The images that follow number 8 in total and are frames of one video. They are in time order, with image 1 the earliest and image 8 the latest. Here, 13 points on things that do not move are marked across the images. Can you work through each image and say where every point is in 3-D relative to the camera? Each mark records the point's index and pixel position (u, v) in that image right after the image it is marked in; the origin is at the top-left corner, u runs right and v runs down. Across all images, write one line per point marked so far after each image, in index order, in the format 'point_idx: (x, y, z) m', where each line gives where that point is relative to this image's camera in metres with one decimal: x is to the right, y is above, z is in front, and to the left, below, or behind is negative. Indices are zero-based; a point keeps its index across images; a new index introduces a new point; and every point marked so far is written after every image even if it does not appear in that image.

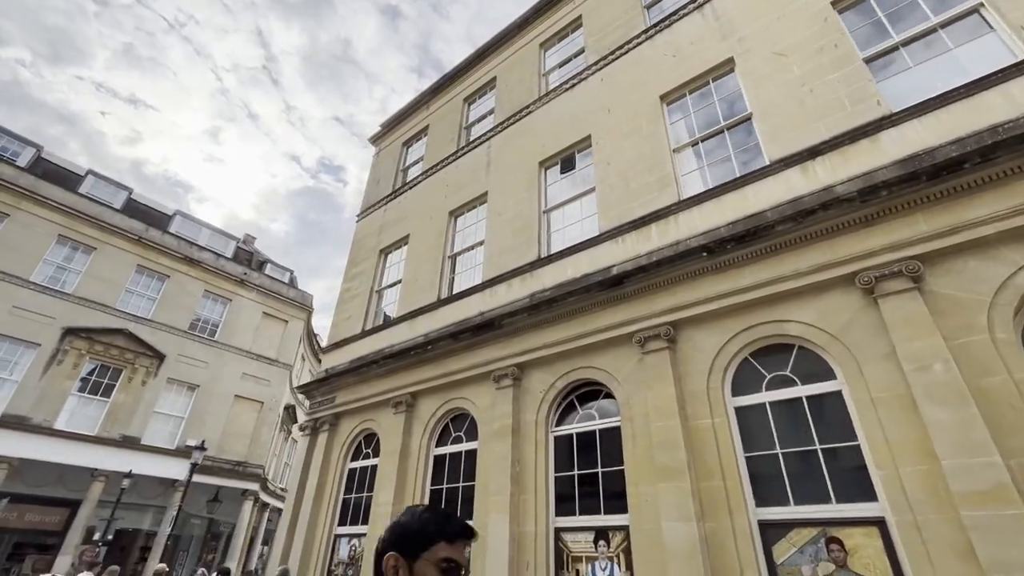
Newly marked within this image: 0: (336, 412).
0: (-4.2, -2.9, +11.3) m
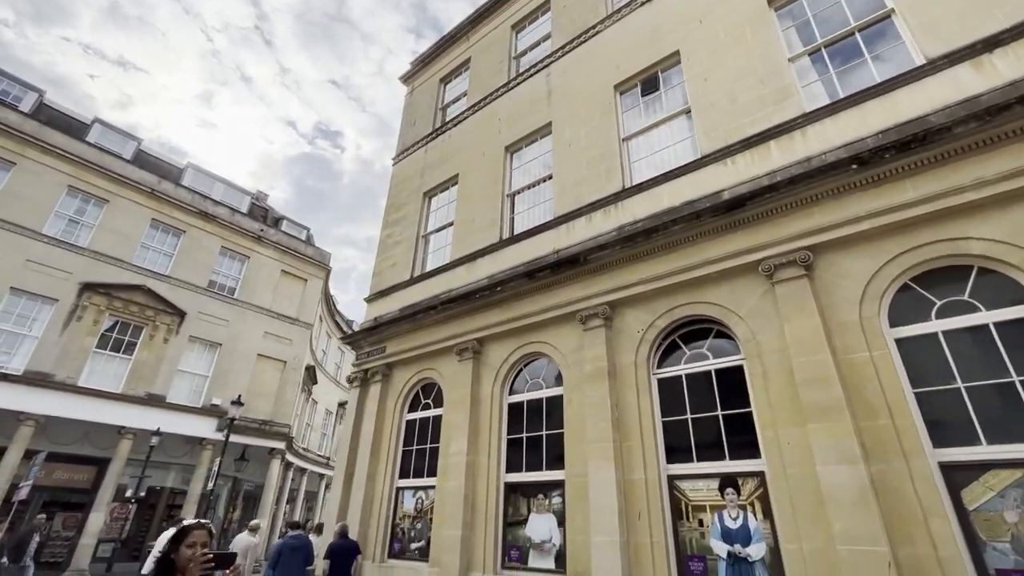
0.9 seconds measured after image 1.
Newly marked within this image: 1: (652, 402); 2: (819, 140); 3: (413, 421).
0: (-2.8, -1.6, +10.6) m
1: (+2.0, -1.6, +6.7) m
2: (+4.1, +2.0, +6.4) m
3: (-2.0, -2.7, +9.8) m
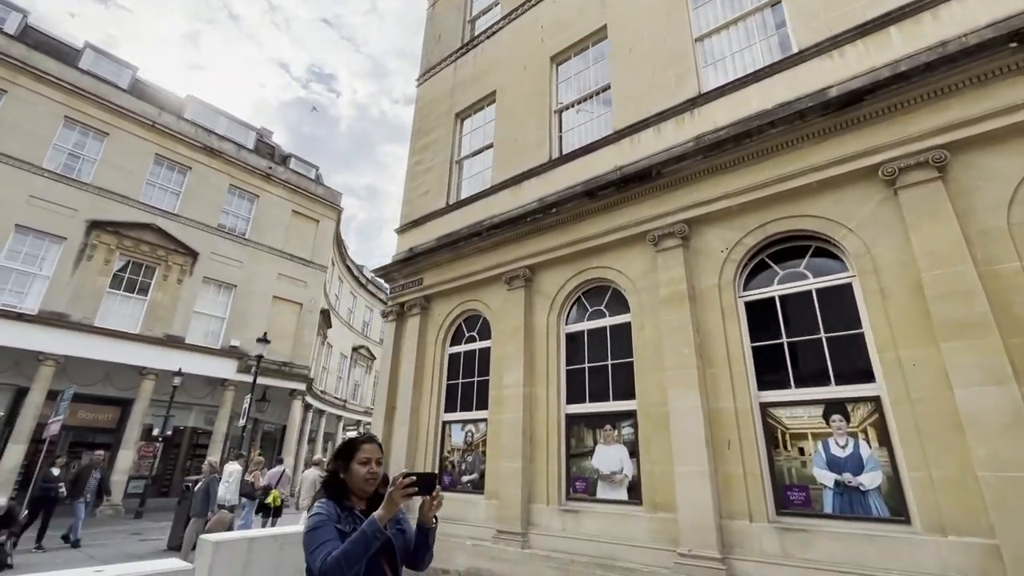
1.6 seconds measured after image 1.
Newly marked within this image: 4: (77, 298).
0: (-1.8, -0.1, +10.1) m
1: (+2.9, -0.5, +6.1) m
2: (+5.0, +3.0, +5.4) m
3: (-1.1, -1.3, +9.3) m
4: (-15.5, -0.4, +17.1) m
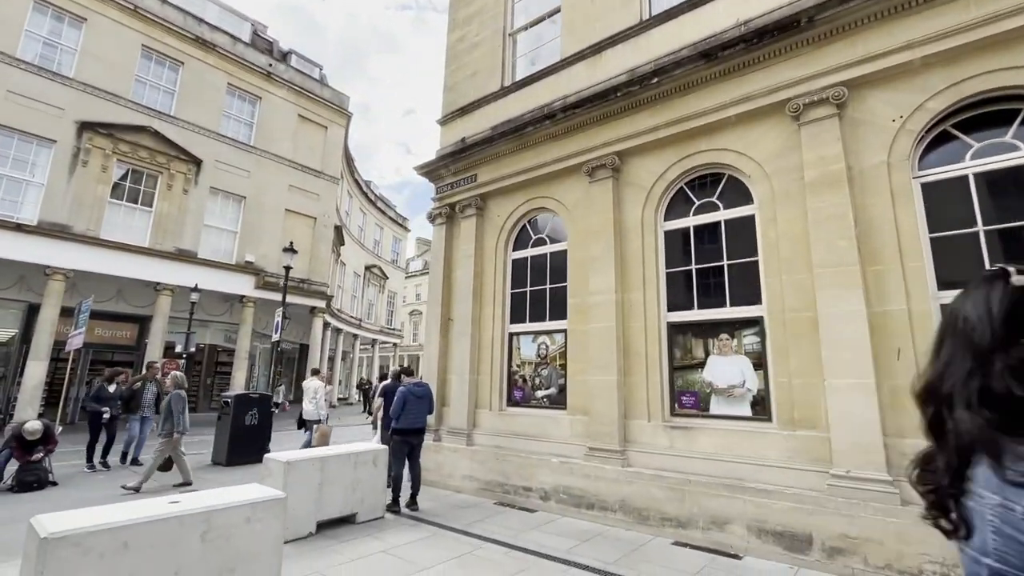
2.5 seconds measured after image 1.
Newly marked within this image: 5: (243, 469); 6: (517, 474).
0: (-0.5, +1.7, +8.8) m
1: (+4.2, +0.8, +5.0) m
2: (+6.3, +4.1, +3.7) m
3: (+0.2, +0.5, +8.2) m
4: (-14.2, +2.6, +15.7) m
5: (-5.5, -3.7, +9.9) m
6: (+0.1, -2.7, +7.0) m
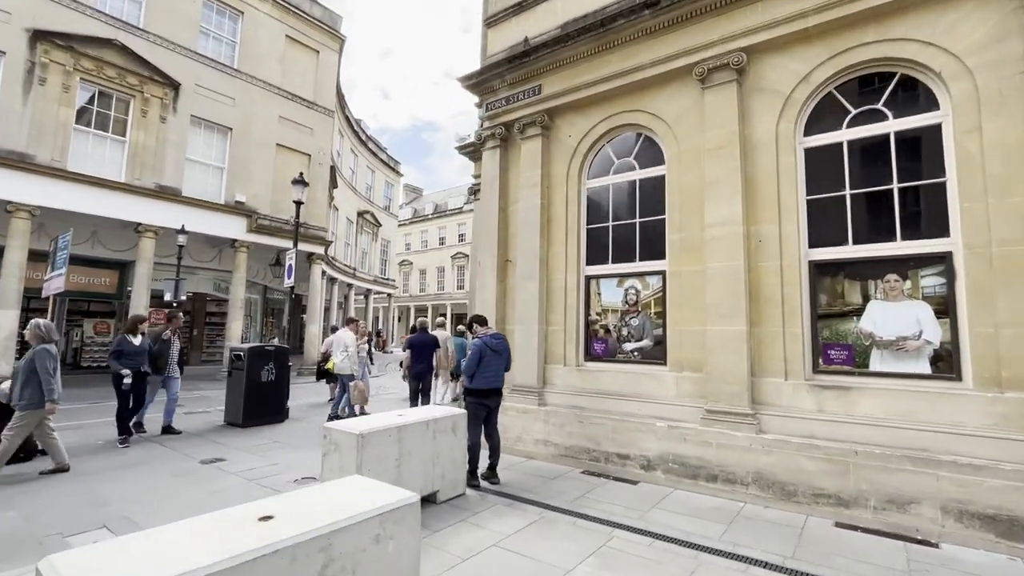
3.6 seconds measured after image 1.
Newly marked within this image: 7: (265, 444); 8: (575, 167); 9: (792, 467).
0: (+0.6, +2.7, +7.3) m
1: (+5.4, +1.4, +3.8) m
2: (+7.6, +4.6, +2.3) m
3: (+1.3, +1.4, +6.9) m
4: (-13.4, +4.3, +13.6) m
5: (-4.5, -2.6, +8.7) m
6: (+1.2, -1.9, +6.0) m
7: (-3.8, -2.4, +7.5) m
8: (+0.9, +1.8, +7.0) m
9: (+2.8, -1.8, +4.8) m
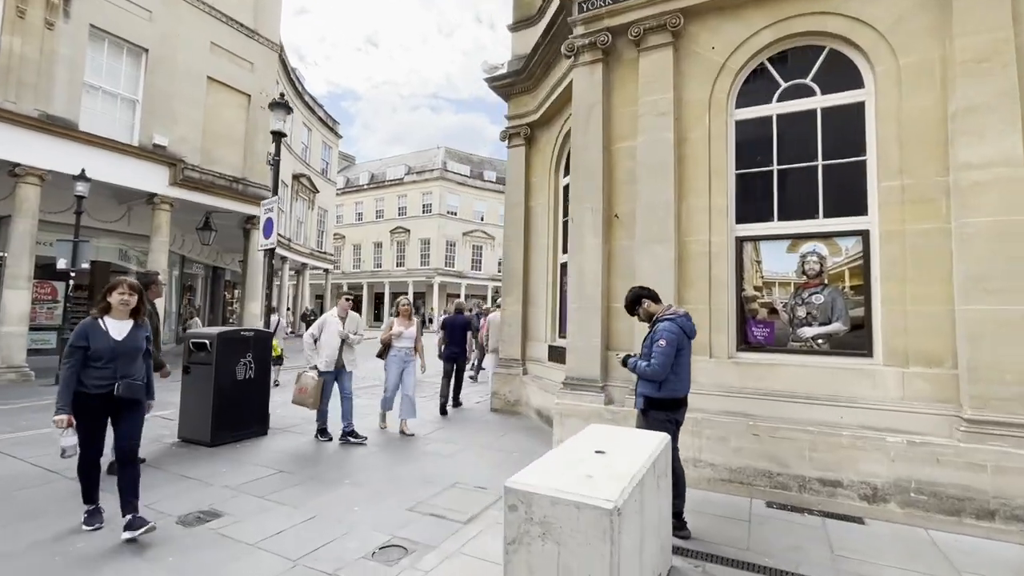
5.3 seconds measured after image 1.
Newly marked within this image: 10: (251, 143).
0: (+1.9, +3.1, +5.3) m
1: (+7.2, +1.6, +2.7) m
2: (+9.7, +4.7, +1.5) m
3: (+2.7, +1.8, +5.1) m
4: (-12.8, +5.1, +9.3) m
5: (-3.4, -2.1, +6.2) m
6: (+2.7, -1.6, +4.4) m
7: (-2.6, -2.0, +5.1) m
8: (+2.3, +2.2, +5.2) m
9: (+4.4, -1.5, +3.4) m
10: (-9.0, +5.0, +16.6) m
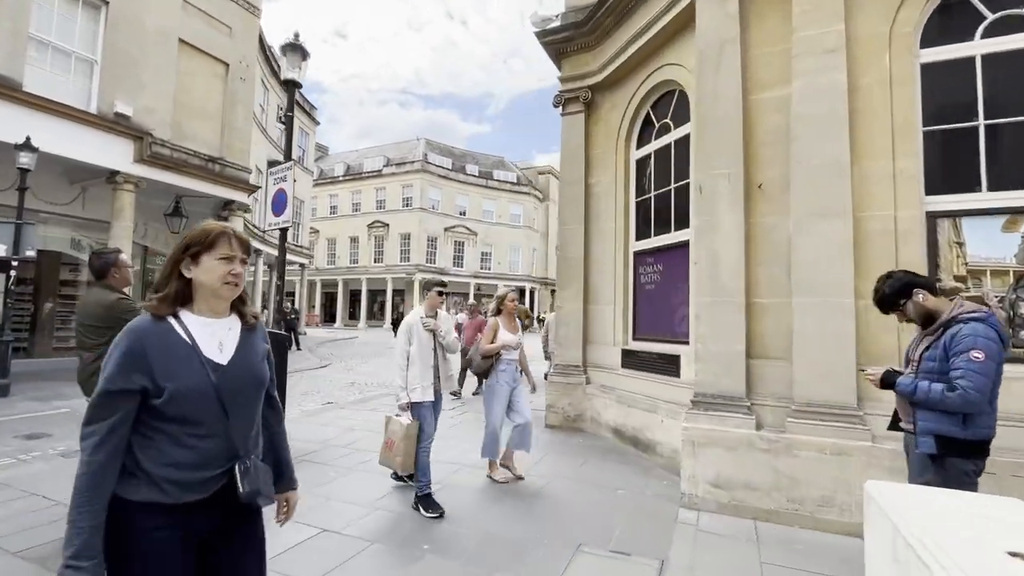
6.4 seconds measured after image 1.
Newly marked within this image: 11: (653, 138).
0: (+2.9, +3.2, +4.1) m
1: (+8.4, +1.6, +1.9) m
2: (+10.9, +4.7, +0.8) m
3: (+3.7, +1.9, +4.0) m
4: (-12.0, +5.3, +7.1) m
5: (-2.5, -2.0, +4.6) m
6: (+3.7, -1.5, +3.2) m
7: (-1.5, -1.9, +3.6) m
8: (+3.3, +2.2, +4.0) m
9: (+5.6, -1.5, +2.4) m
10: (-8.7, +5.1, +14.7) m
11: (+1.9, +2.0, +6.4) m
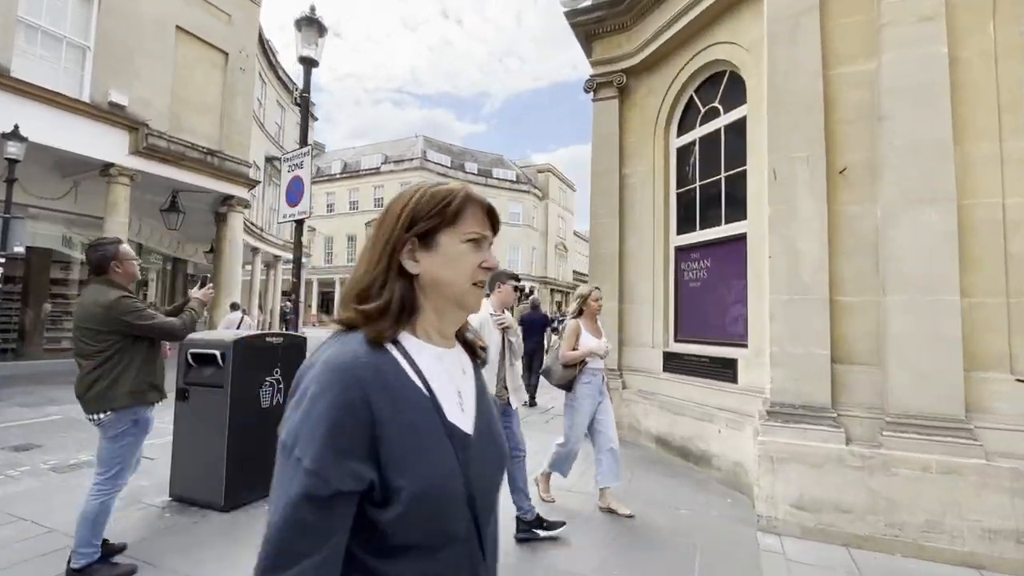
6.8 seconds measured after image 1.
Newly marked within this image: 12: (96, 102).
0: (+3.4, +3.2, +3.7) m
1: (+8.9, +1.6, +1.5) m
2: (+11.4, +4.8, +0.4) m
3: (+4.1, +1.9, +3.5) m
4: (-11.6, +5.3, +6.5) m
5: (-2.0, -1.9, +4.1) m
6: (+4.2, -1.4, +2.8) m
7: (-1.1, -1.8, +3.1) m
8: (+3.8, +2.3, +3.6) m
9: (+6.0, -1.4, +2.0) m
10: (-8.3, +5.2, +14.1) m
11: (+2.3, +2.0, +5.9) m
12: (-9.6, +4.3, +11.1) m
